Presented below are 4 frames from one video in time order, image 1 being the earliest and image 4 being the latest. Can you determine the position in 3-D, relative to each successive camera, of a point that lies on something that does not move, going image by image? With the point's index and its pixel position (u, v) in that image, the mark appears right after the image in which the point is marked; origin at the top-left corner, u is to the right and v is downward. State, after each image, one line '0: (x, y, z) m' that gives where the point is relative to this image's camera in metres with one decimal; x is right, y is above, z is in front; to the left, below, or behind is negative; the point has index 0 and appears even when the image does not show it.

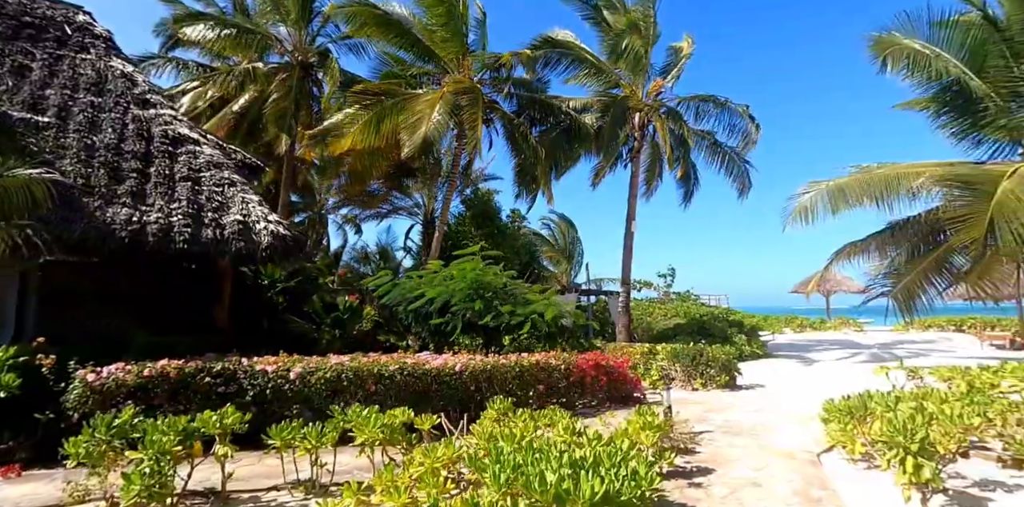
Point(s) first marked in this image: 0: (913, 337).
0: (+15.0, -3.1, +19.7) m
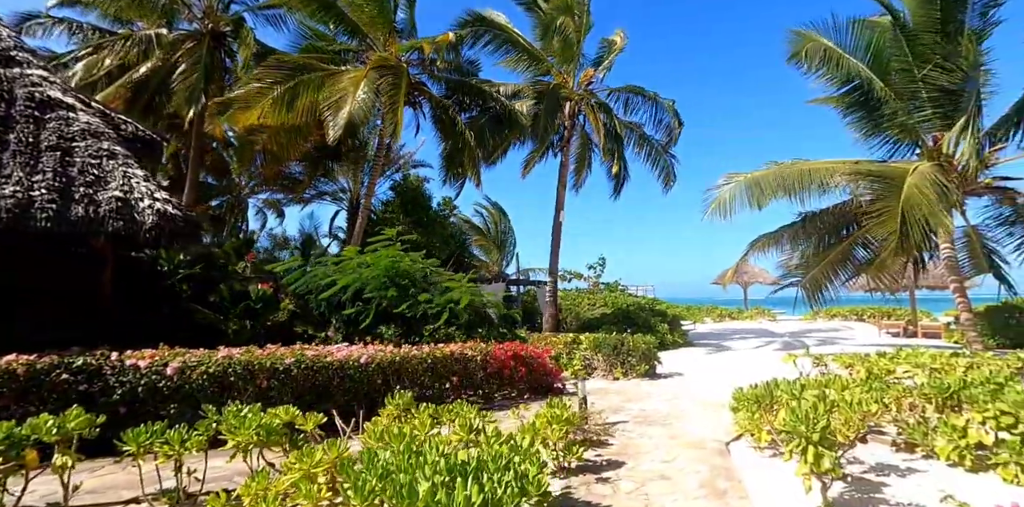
0: (+12.3, -2.9, +21.0) m
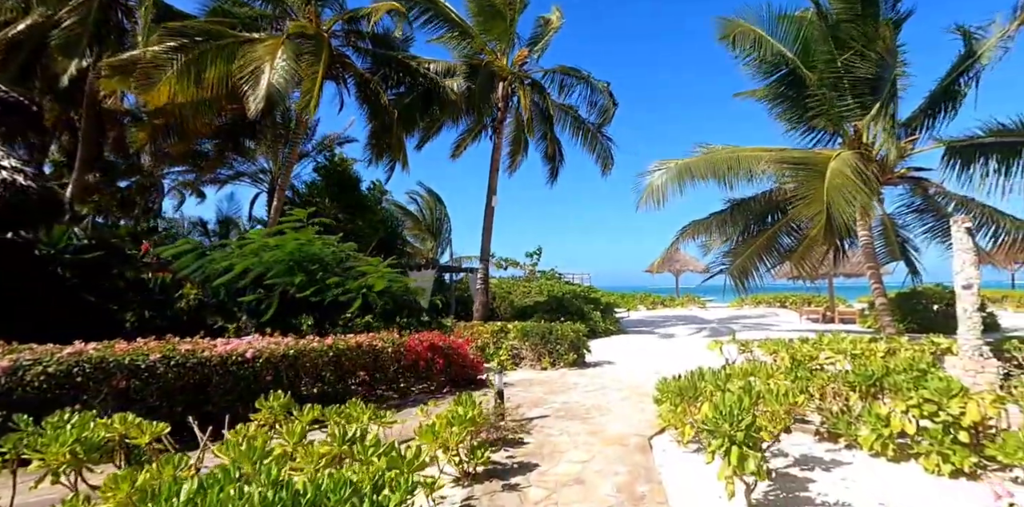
0: (+9.6, -2.4, +21.7) m
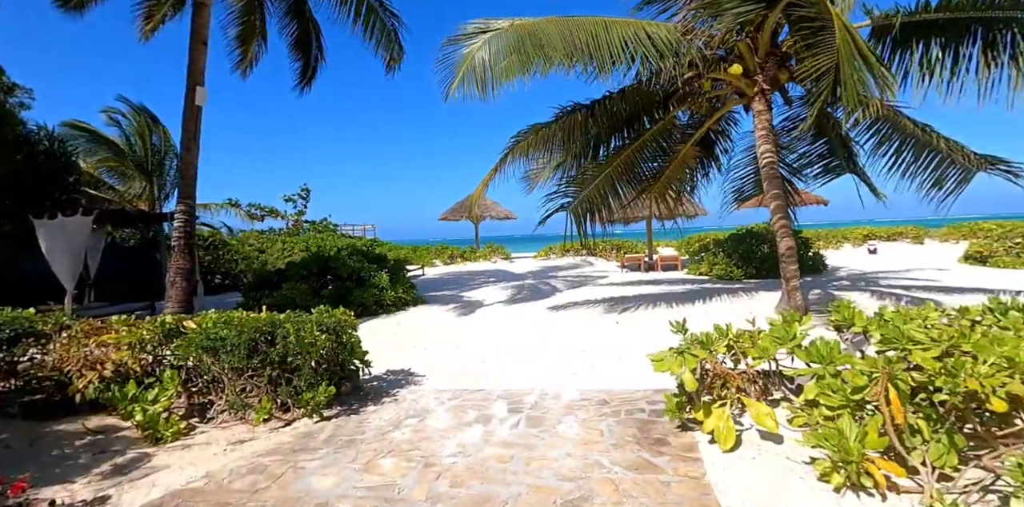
0: (+1.6, -0.3, +19.0) m
